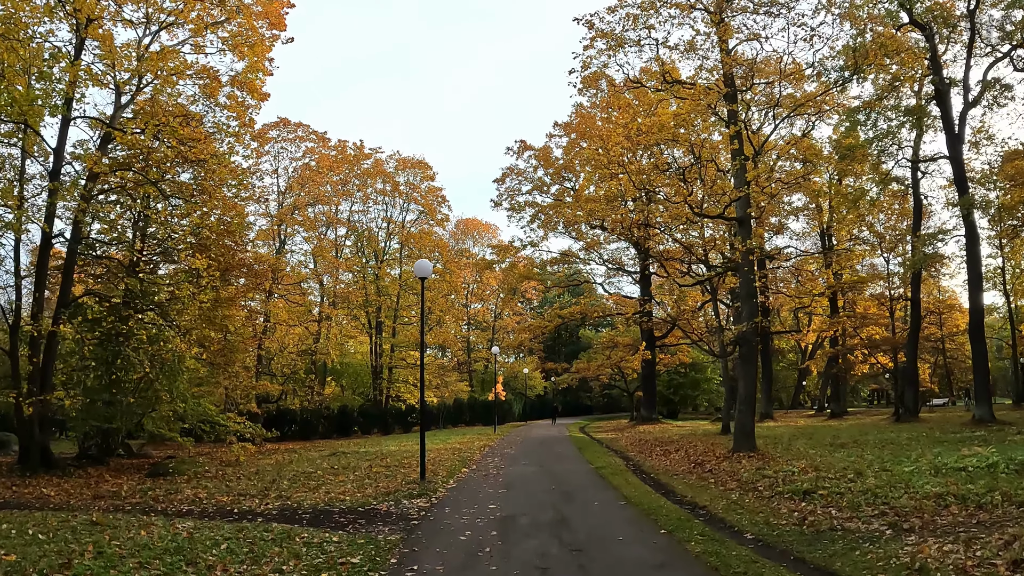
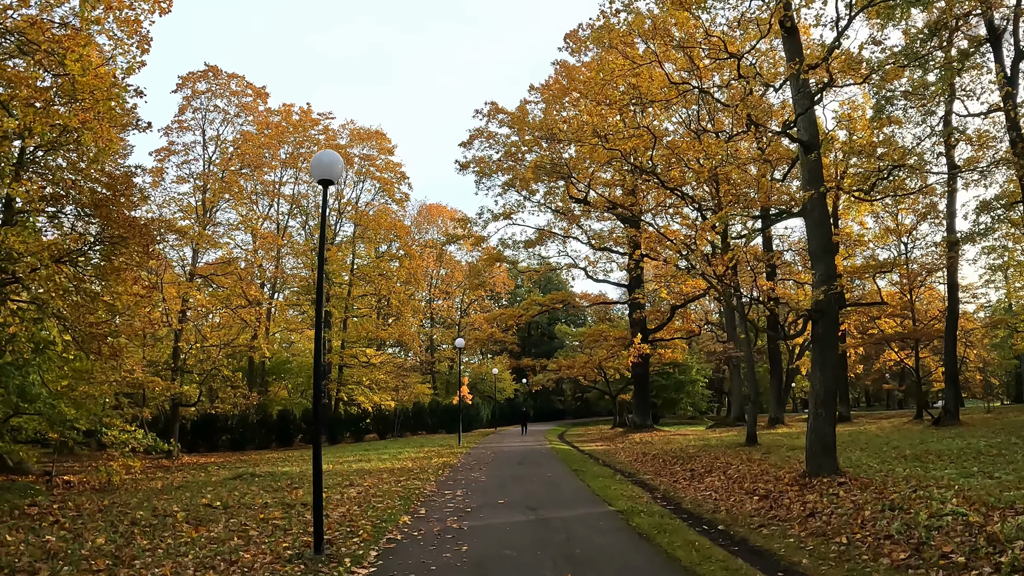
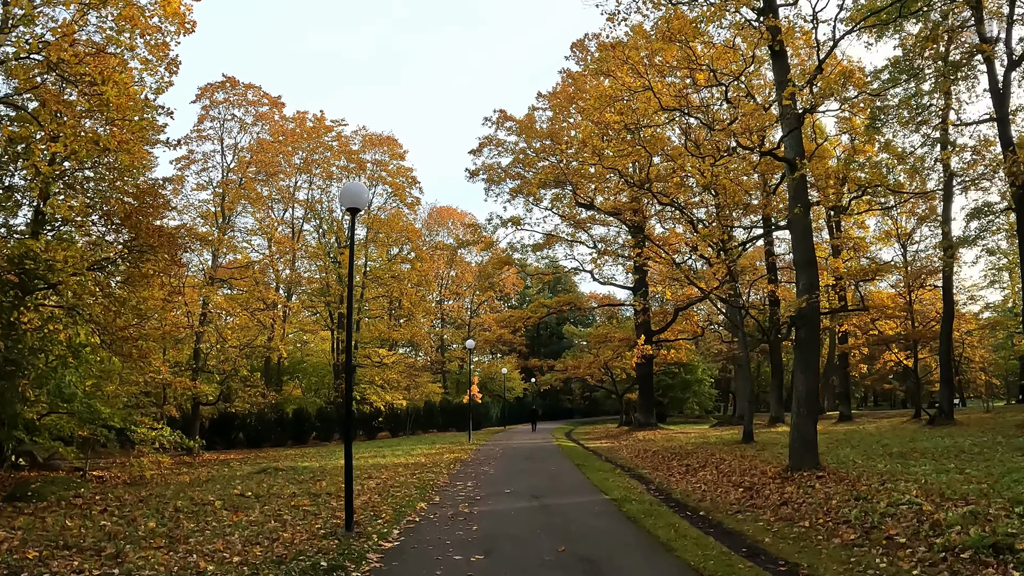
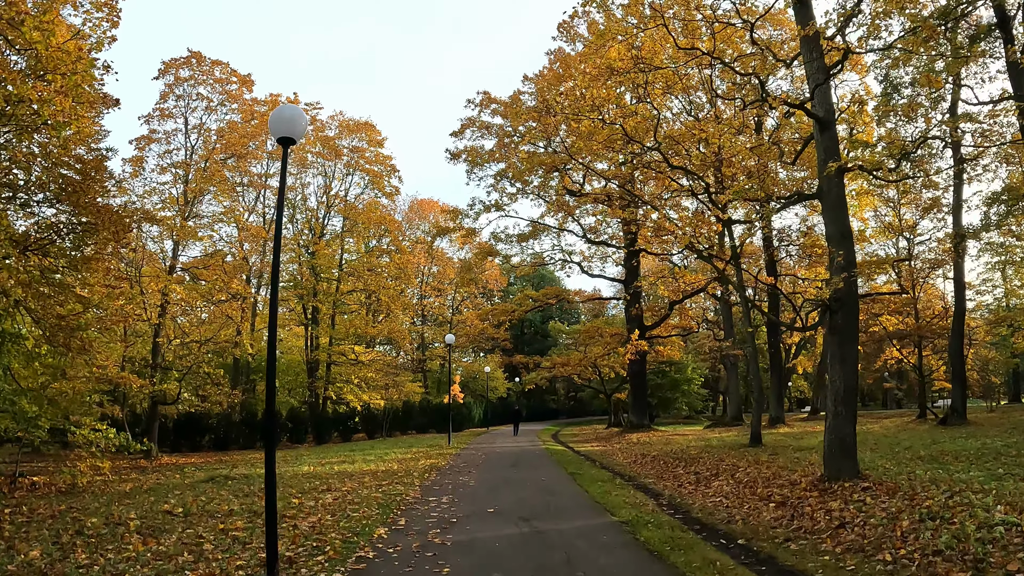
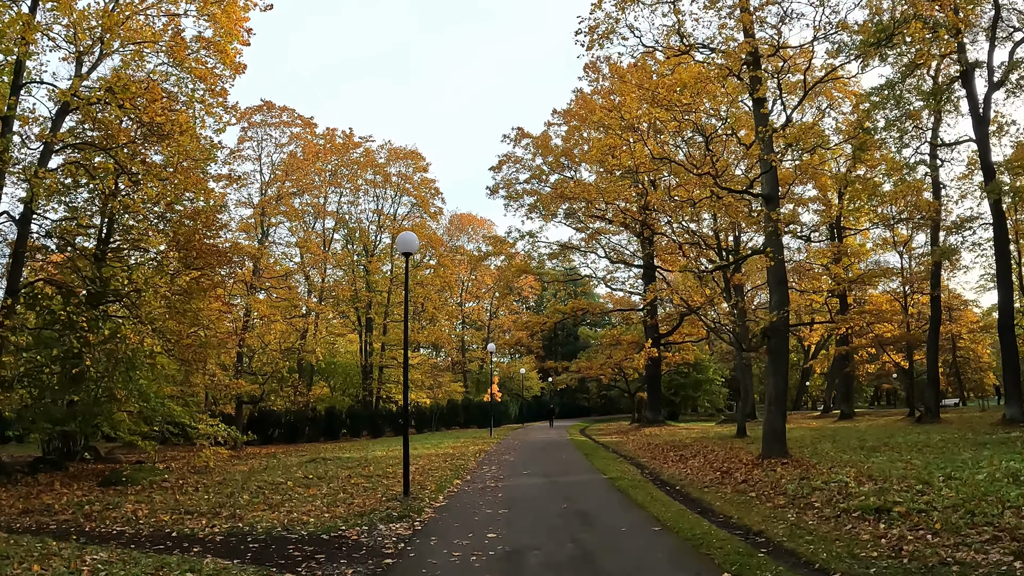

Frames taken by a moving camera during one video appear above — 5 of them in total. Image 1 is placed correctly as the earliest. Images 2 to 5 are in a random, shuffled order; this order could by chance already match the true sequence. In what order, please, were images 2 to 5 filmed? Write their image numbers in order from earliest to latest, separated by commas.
5, 3, 2, 4
